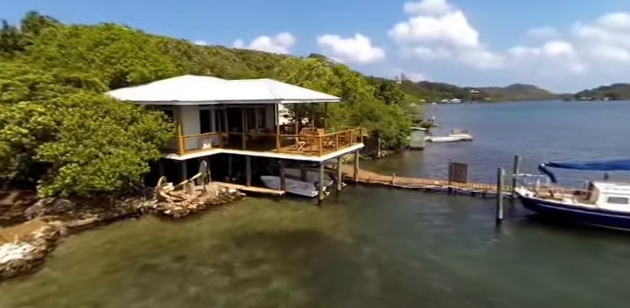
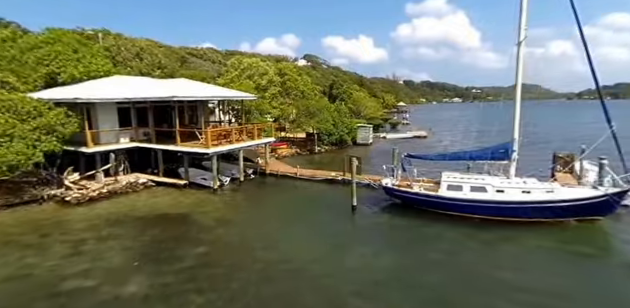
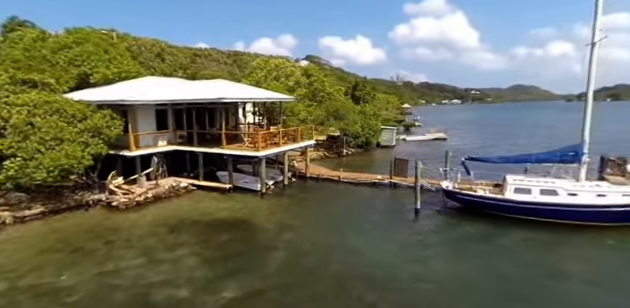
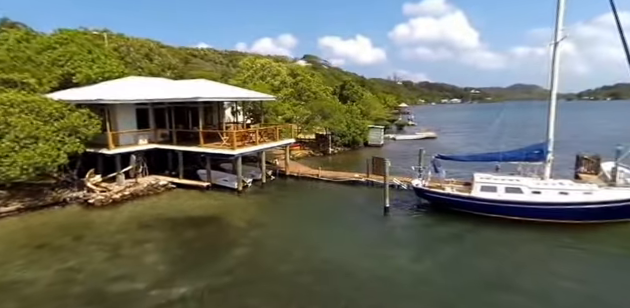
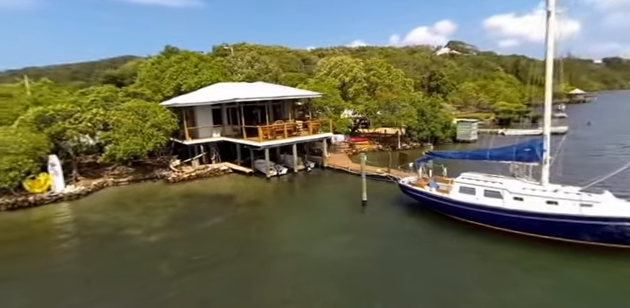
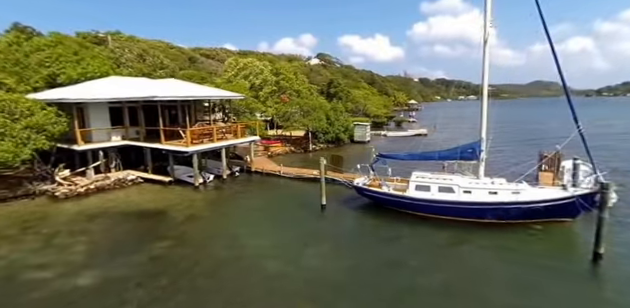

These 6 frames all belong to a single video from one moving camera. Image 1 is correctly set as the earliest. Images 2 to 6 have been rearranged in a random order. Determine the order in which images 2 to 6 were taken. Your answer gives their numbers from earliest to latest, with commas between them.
3, 4, 2, 6, 5
